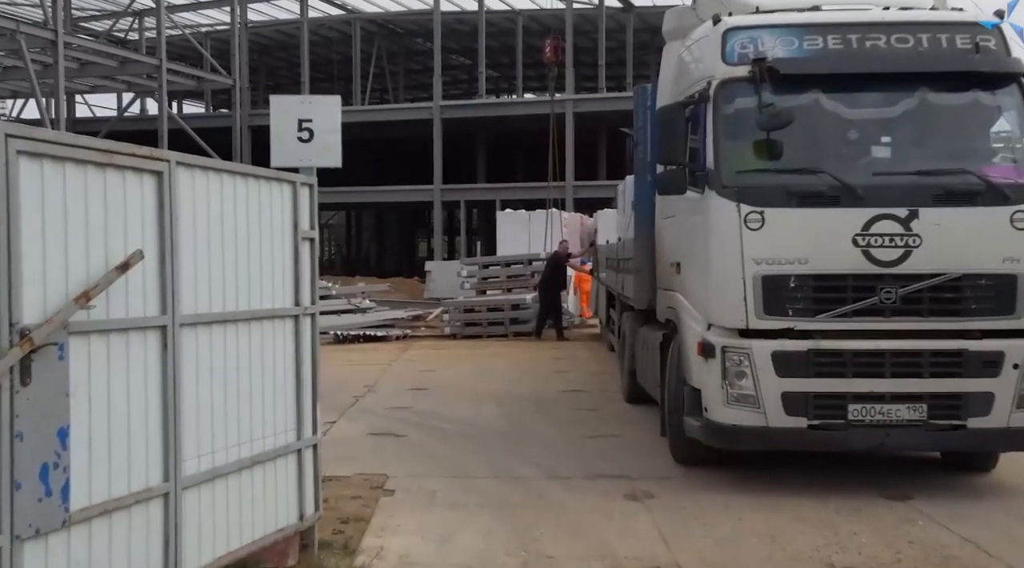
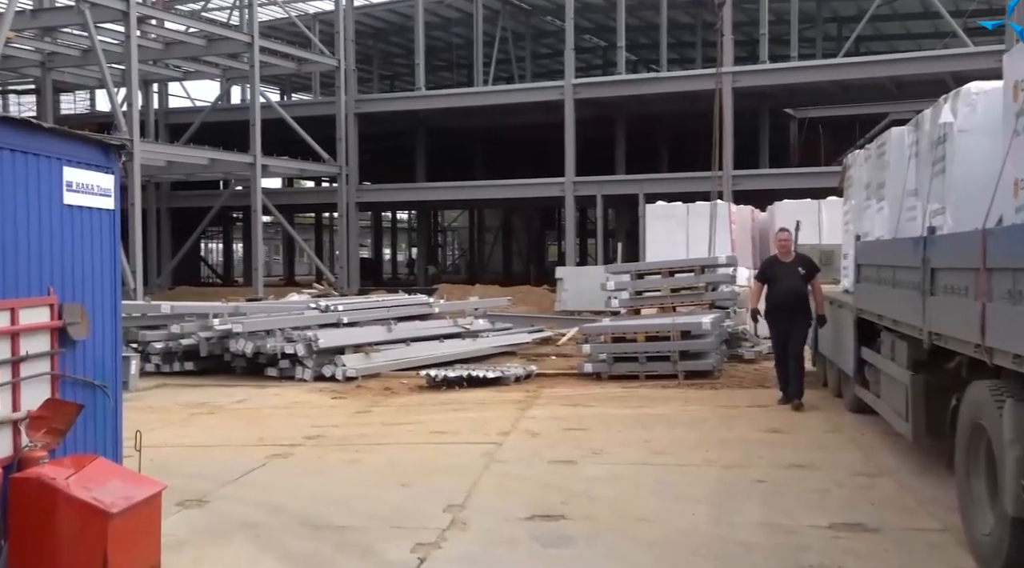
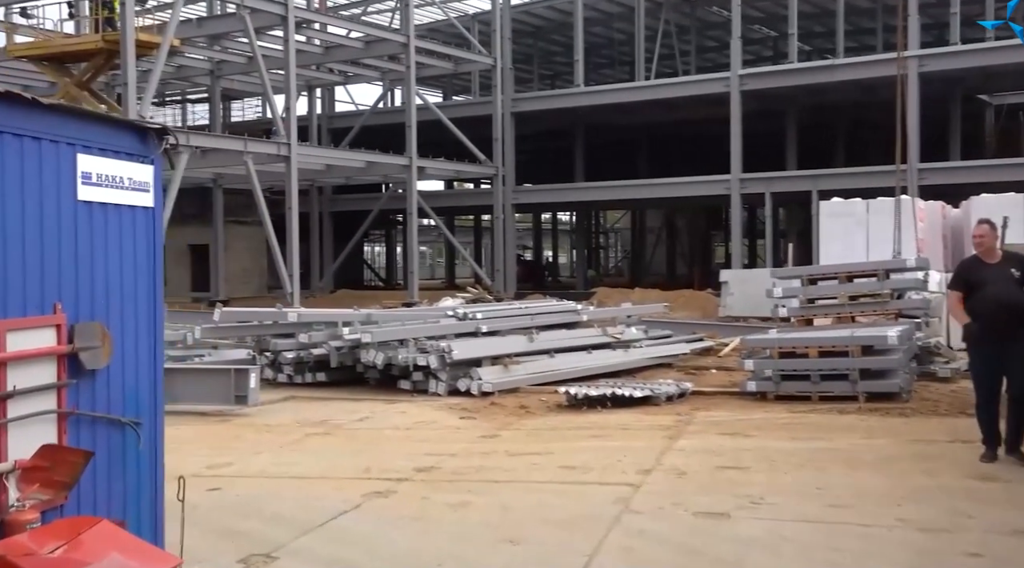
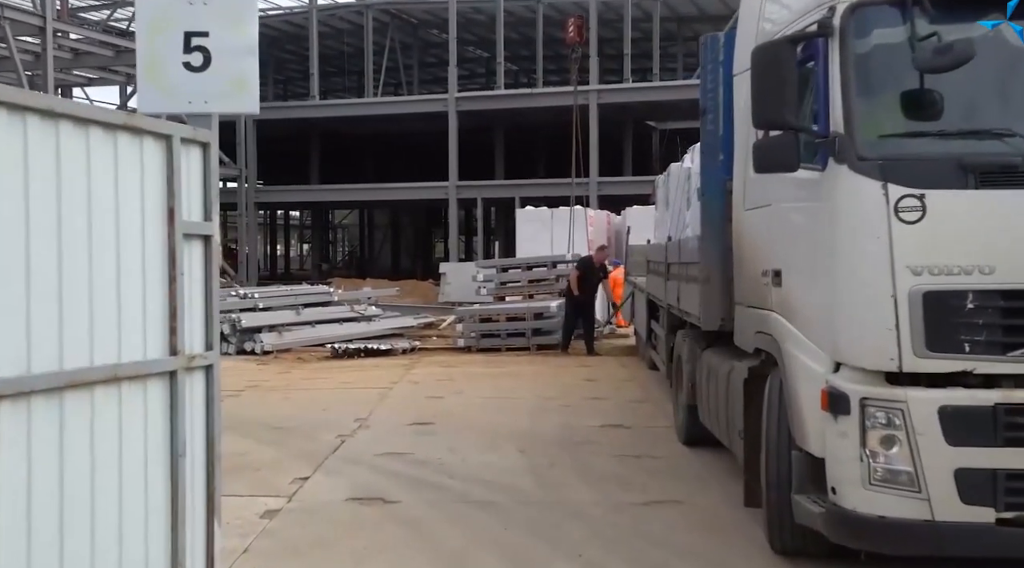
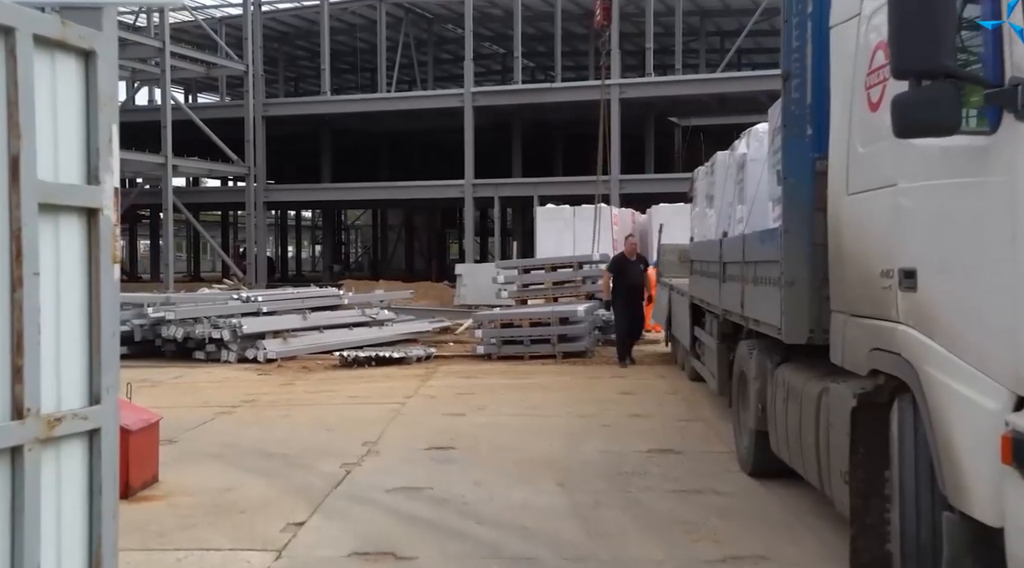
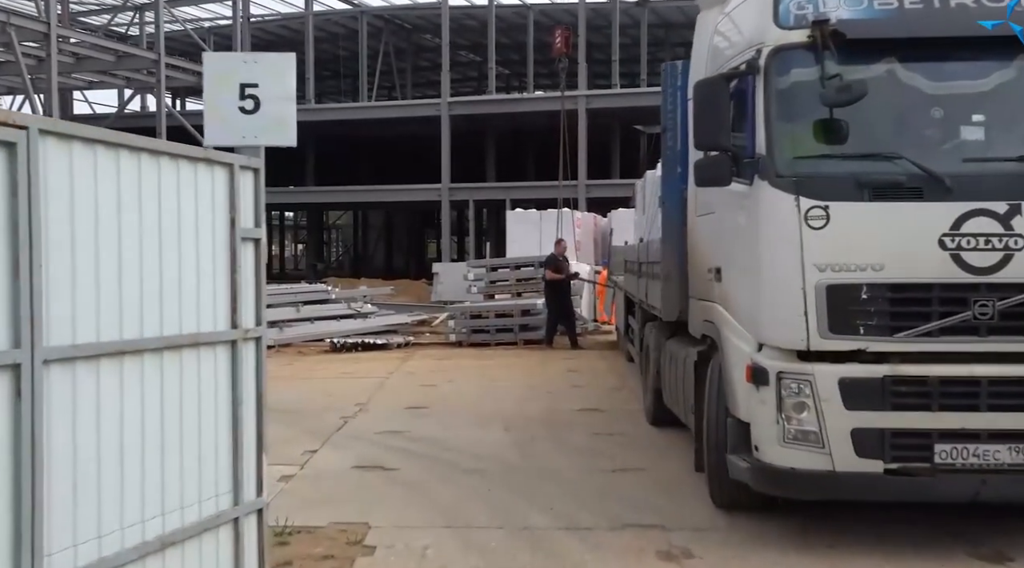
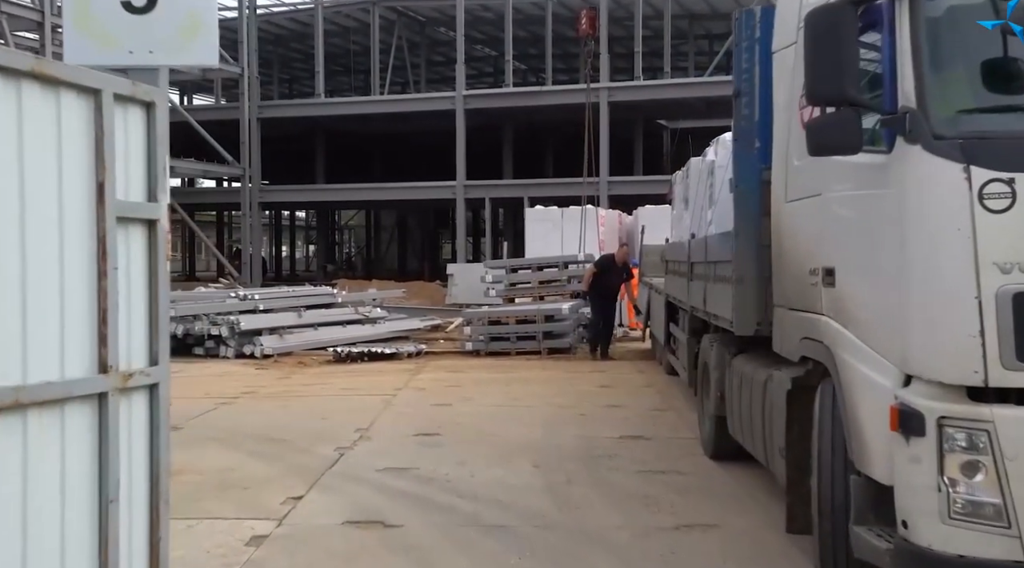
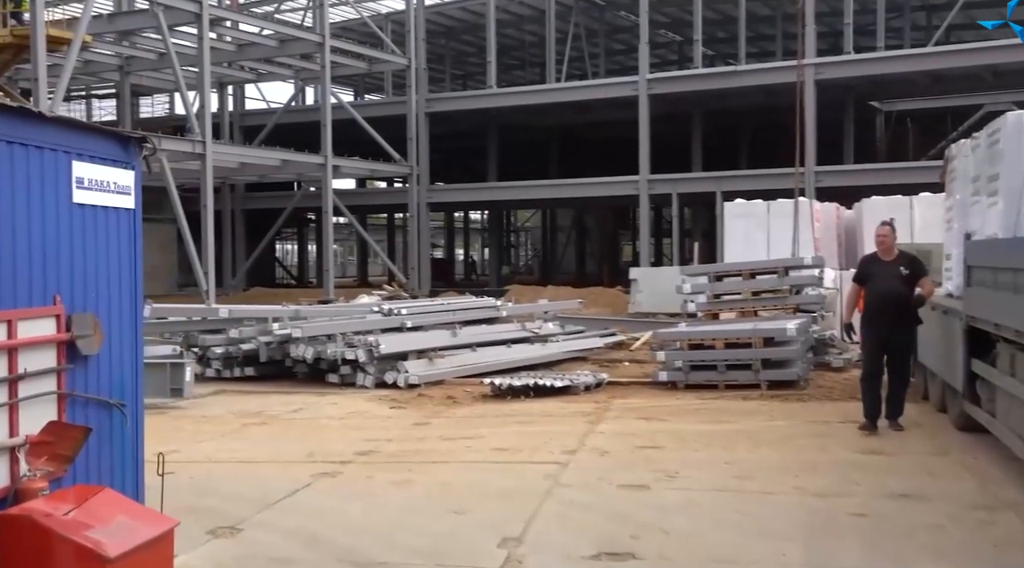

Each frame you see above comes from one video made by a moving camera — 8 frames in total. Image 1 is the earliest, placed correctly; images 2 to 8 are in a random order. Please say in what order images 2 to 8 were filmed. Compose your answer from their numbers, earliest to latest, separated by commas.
6, 4, 7, 5, 2, 8, 3
